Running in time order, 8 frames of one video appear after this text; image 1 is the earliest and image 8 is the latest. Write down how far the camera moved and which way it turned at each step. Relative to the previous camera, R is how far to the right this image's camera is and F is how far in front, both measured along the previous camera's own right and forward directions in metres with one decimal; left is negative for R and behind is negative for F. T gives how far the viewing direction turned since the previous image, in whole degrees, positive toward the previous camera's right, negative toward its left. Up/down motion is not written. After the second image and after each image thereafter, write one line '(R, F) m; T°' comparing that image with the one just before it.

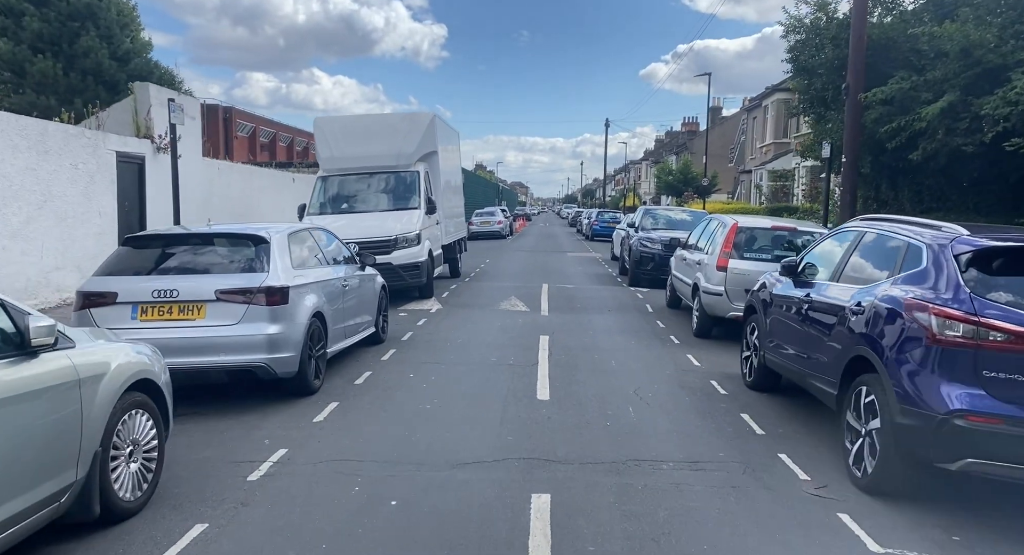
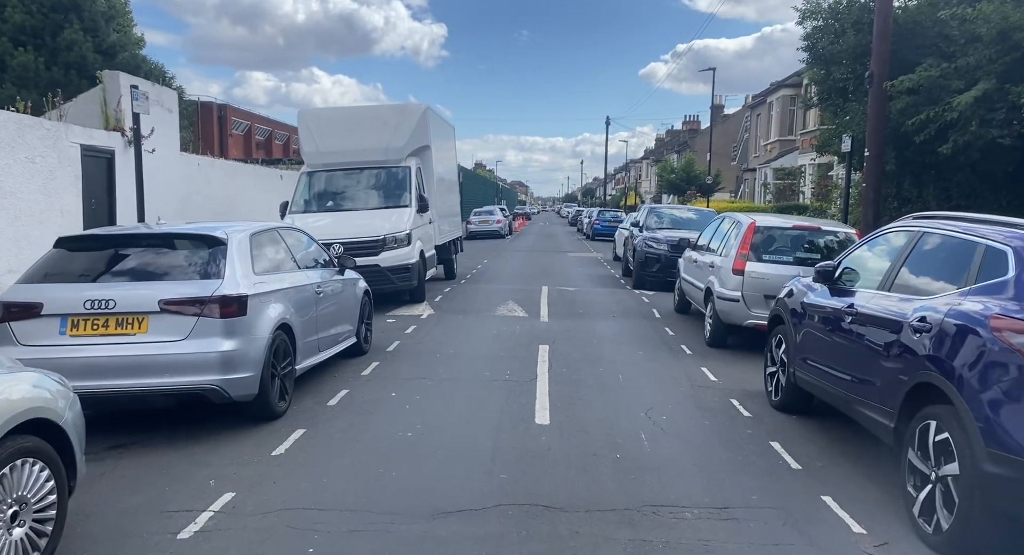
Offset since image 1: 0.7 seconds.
(0.0, +0.8) m; 0°
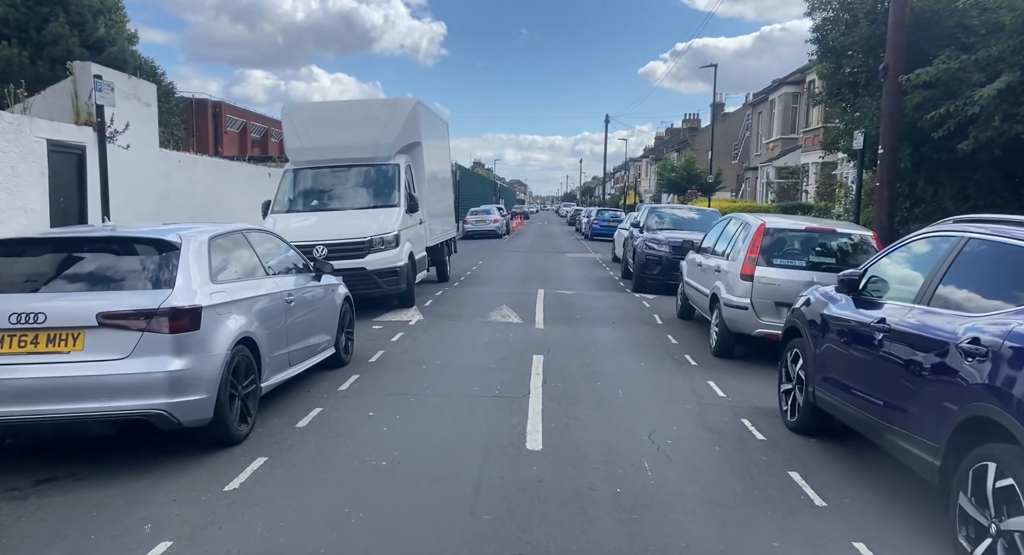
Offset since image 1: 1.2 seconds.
(+0.1, +0.6) m; 0°
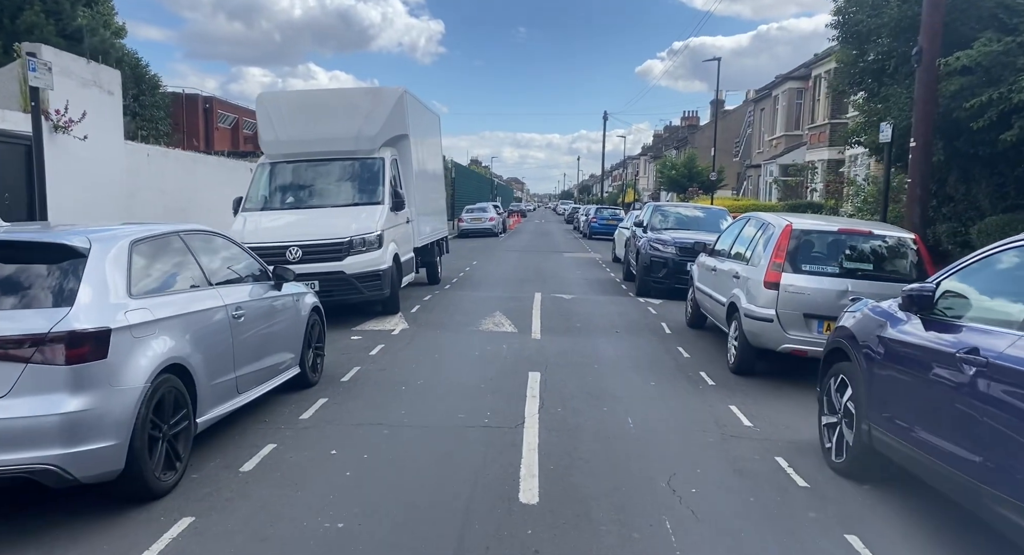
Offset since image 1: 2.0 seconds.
(0.0, +0.9) m; 0°
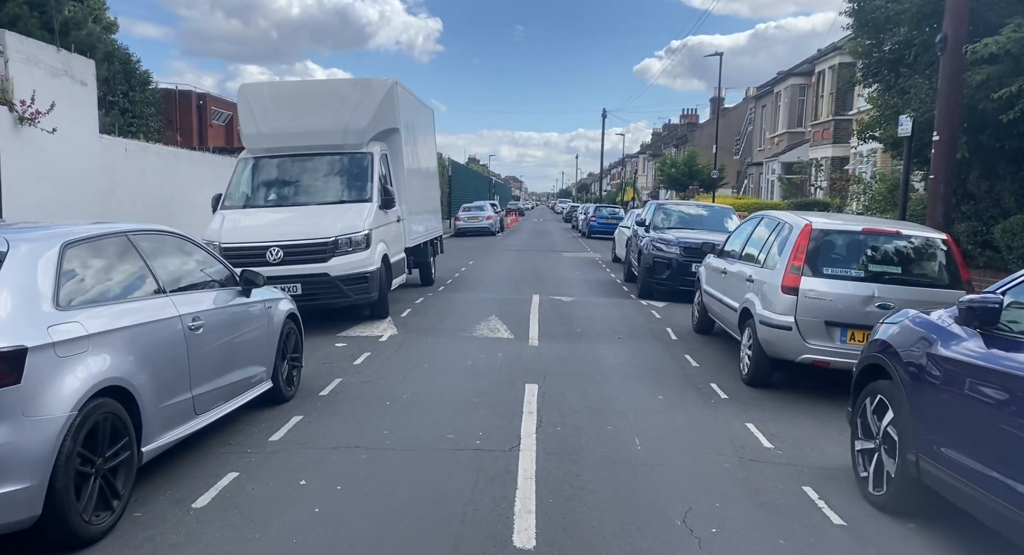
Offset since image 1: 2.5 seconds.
(0.0, +0.6) m; 0°
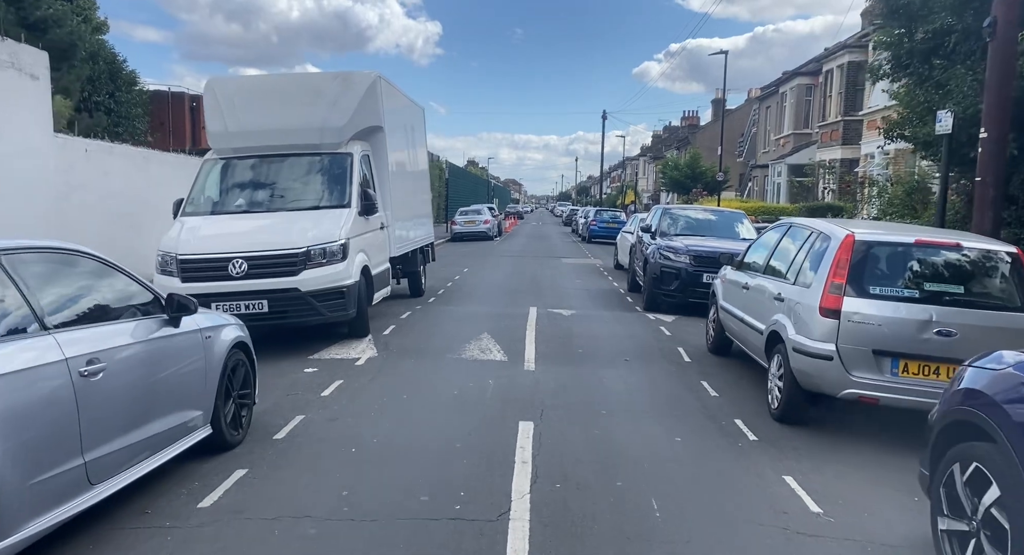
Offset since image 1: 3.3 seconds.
(+0.1, +0.9) m; 0°
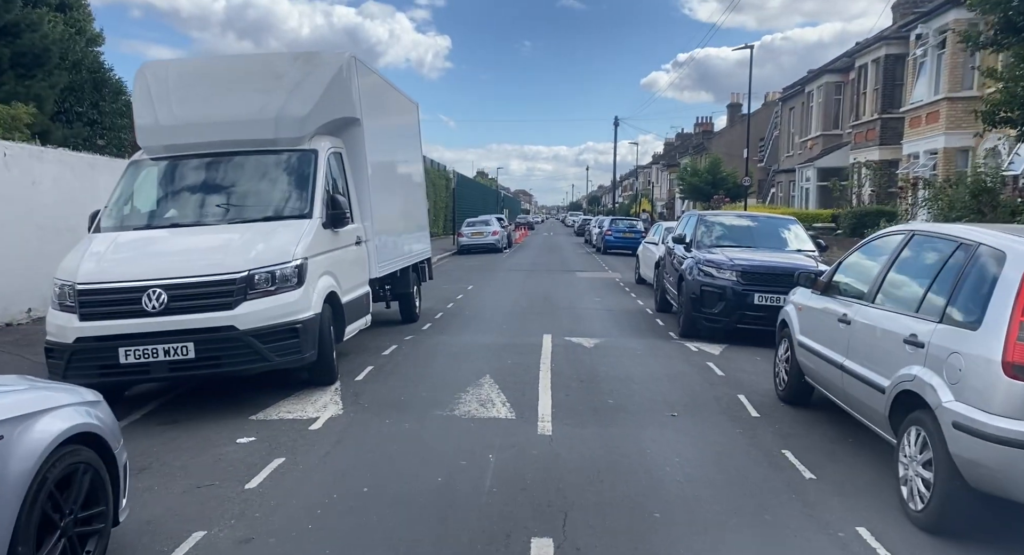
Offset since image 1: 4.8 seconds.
(0.0, +1.9) m; -1°
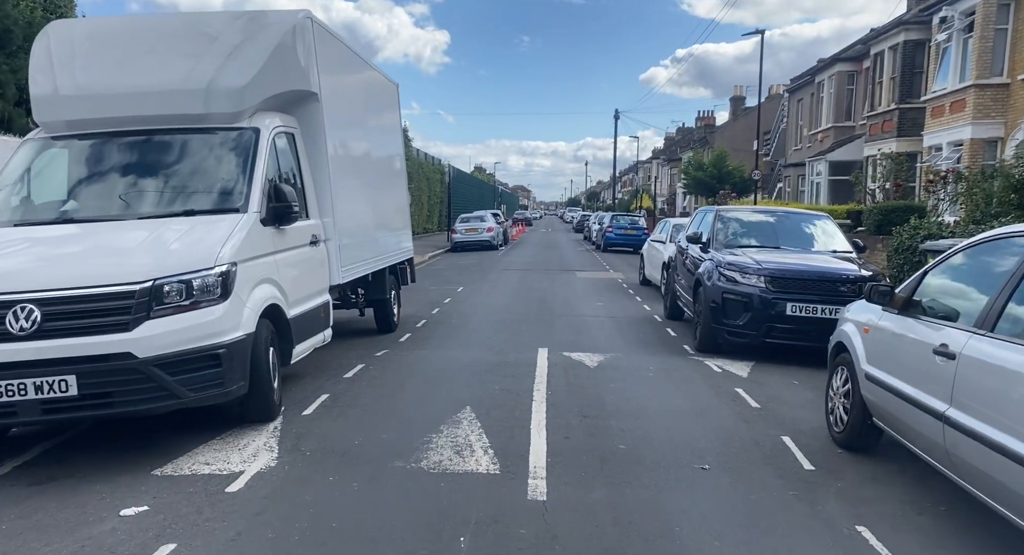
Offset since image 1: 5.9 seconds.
(+0.1, +1.3) m; 0°
